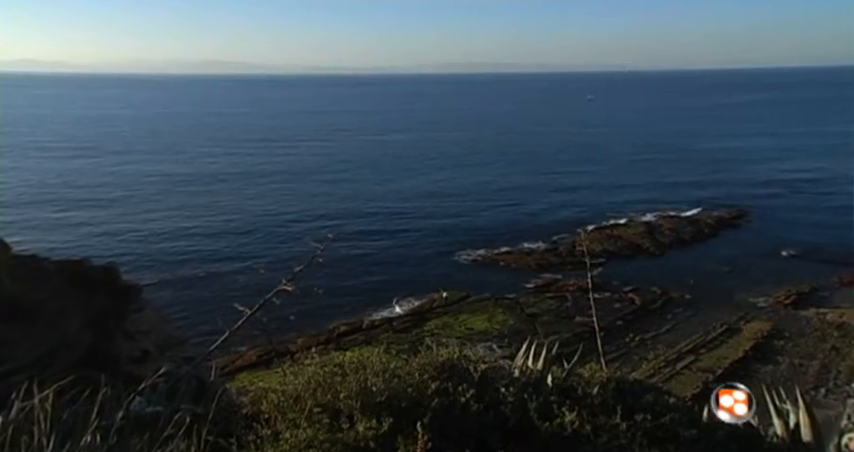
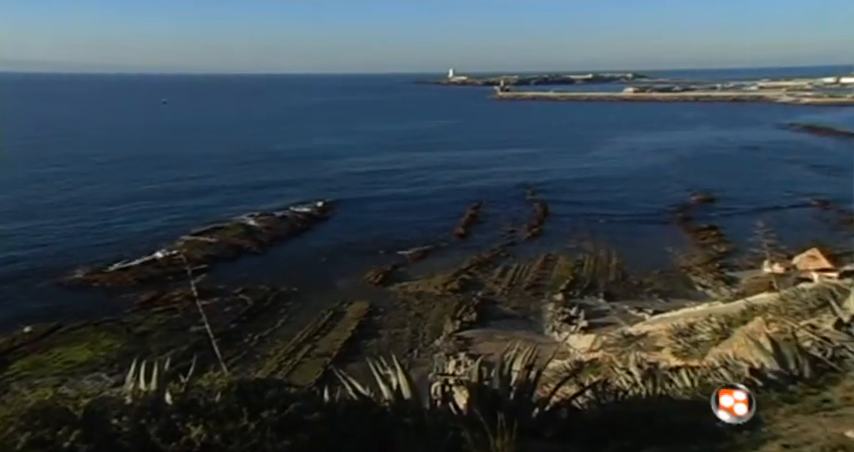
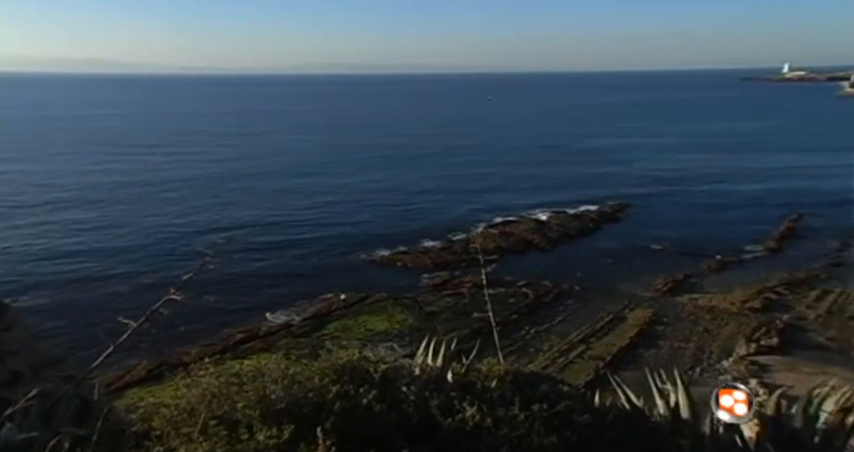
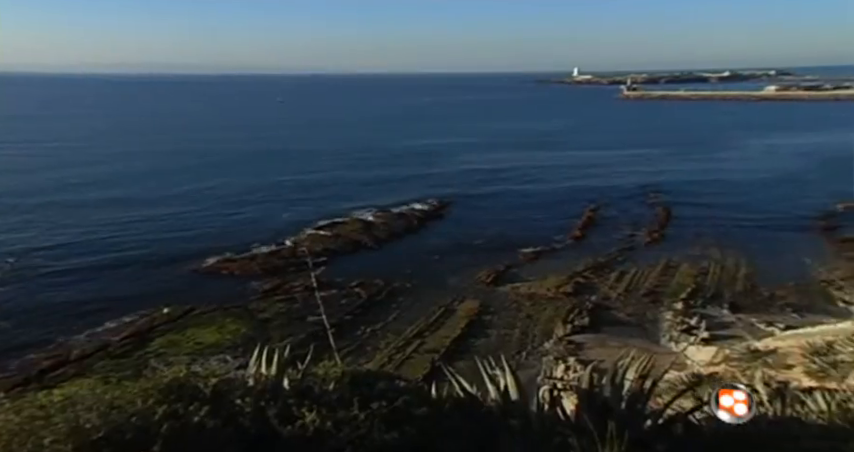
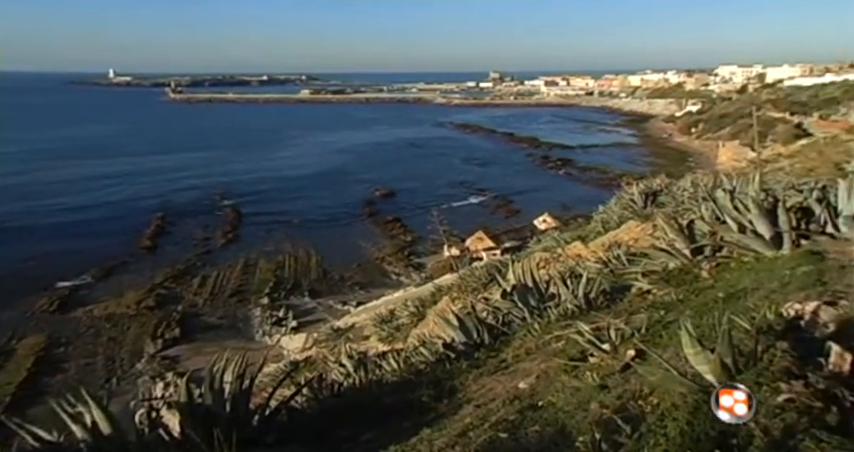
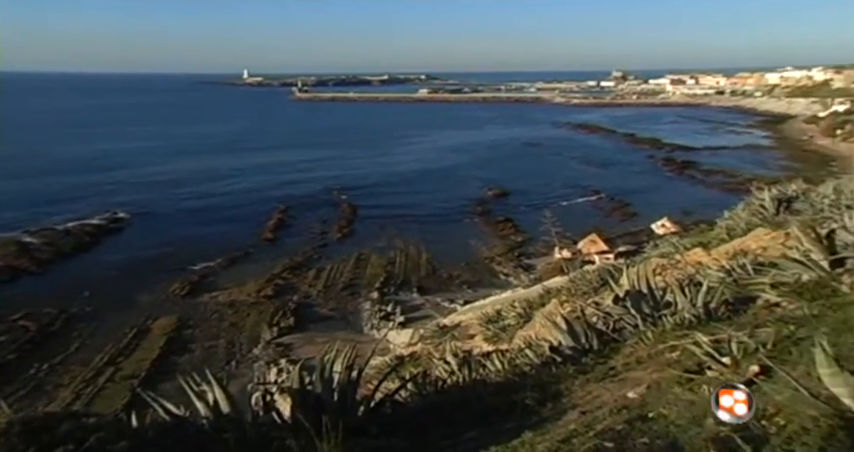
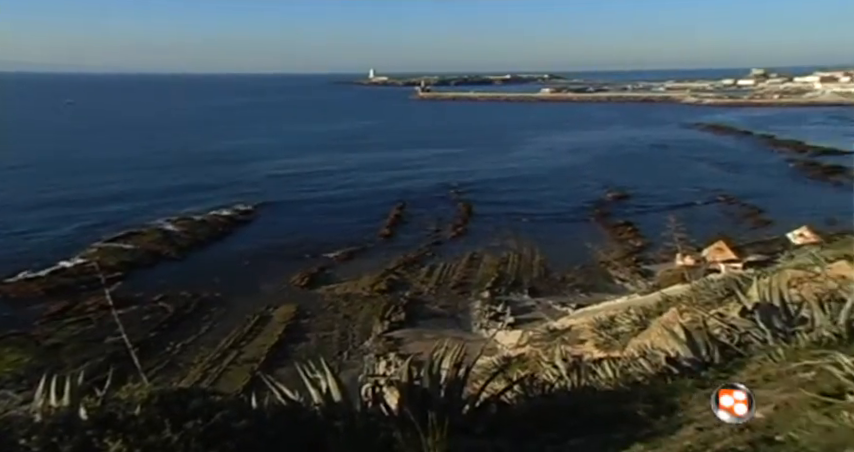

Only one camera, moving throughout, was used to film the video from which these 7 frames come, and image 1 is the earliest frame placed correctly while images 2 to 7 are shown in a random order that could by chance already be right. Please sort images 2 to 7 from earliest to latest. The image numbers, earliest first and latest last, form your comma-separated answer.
3, 4, 2, 7, 6, 5
